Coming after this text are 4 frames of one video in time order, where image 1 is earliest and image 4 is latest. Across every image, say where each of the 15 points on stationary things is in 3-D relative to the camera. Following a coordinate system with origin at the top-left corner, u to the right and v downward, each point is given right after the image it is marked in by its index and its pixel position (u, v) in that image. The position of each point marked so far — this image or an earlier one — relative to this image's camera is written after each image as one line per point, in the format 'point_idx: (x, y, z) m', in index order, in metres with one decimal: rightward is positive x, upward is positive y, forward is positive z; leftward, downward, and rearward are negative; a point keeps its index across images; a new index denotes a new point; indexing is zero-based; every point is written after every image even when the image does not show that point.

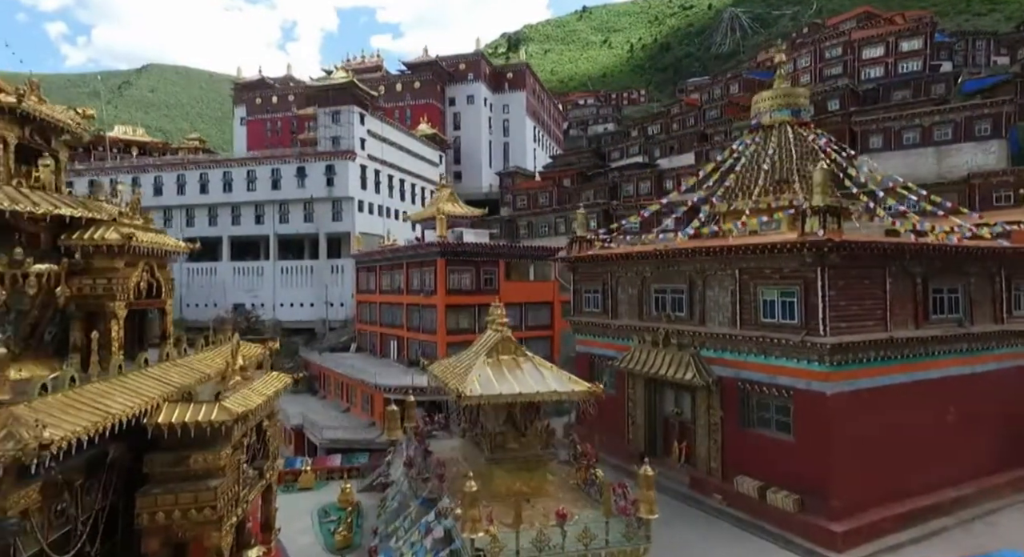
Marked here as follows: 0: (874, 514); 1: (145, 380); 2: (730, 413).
0: (+7.8, -5.1, +13.6) m
1: (-6.4, -1.7, +11.0) m
2: (+5.5, -3.4, +16.1) m
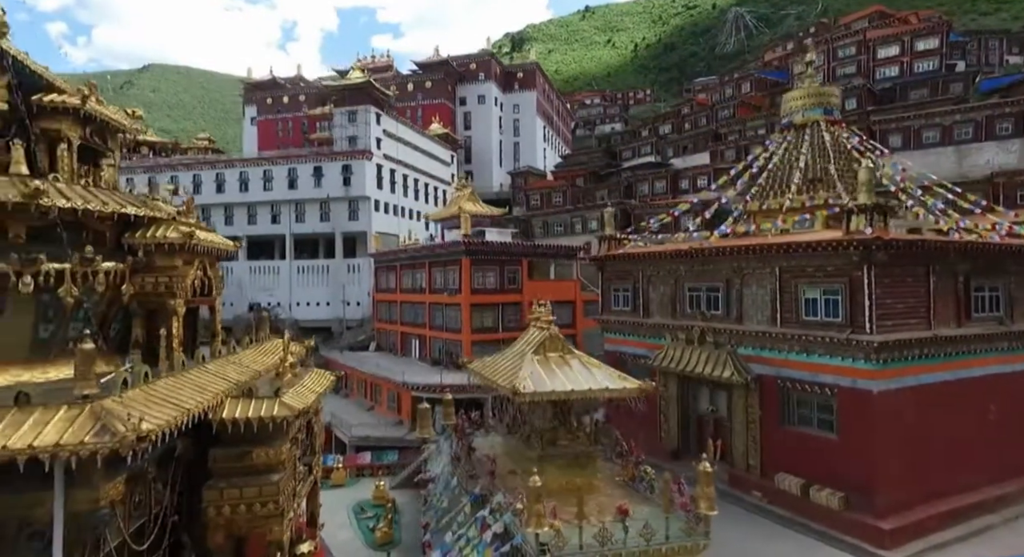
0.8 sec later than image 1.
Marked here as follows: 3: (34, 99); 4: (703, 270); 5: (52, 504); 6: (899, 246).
0: (+8.8, -5.0, +13.6) m
1: (-5.4, -1.7, +11.2) m
2: (+6.5, -3.4, +16.1) m
3: (-8.2, +3.1, +10.9) m
4: (+5.7, +0.3, +18.9) m
5: (-5.4, -2.7, +7.5) m
6: (+8.3, +0.7, +13.5) m
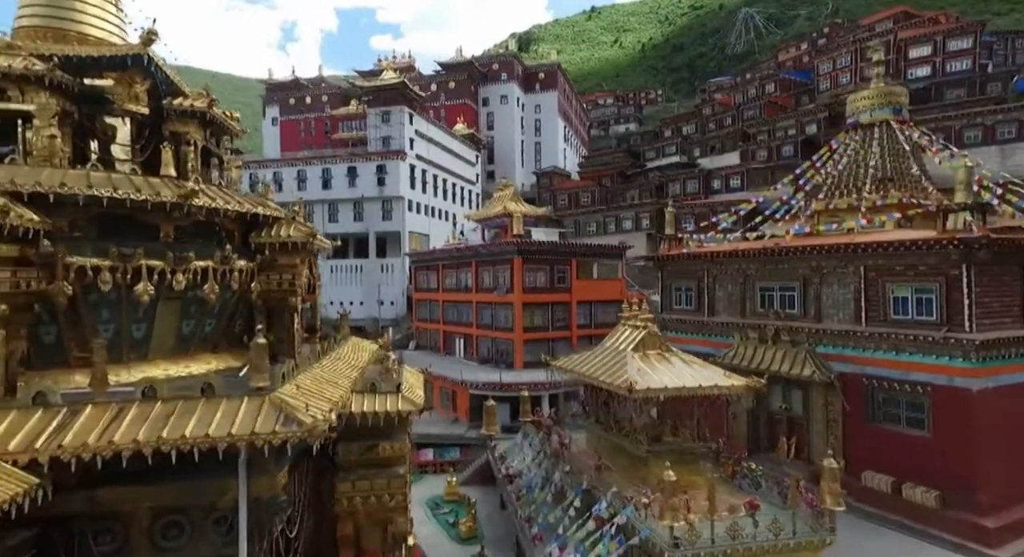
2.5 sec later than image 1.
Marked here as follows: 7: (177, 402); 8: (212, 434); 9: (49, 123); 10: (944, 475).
0: (+10.9, -5.0, +13.7) m
1: (-3.3, -1.7, +11.5) m
2: (+8.7, -3.3, +16.2) m
3: (-6.2, +3.1, +11.3) m
4: (+7.9, +0.3, +19.0) m
5: (-3.4, -2.6, +7.8) m
6: (+10.4, +0.7, +13.6) m
7: (-4.1, -1.5, +7.7) m
8: (-3.4, -1.8, +7.2) m
9: (-7.0, +2.3, +9.6) m
10: (+9.5, -4.3, +14.0) m
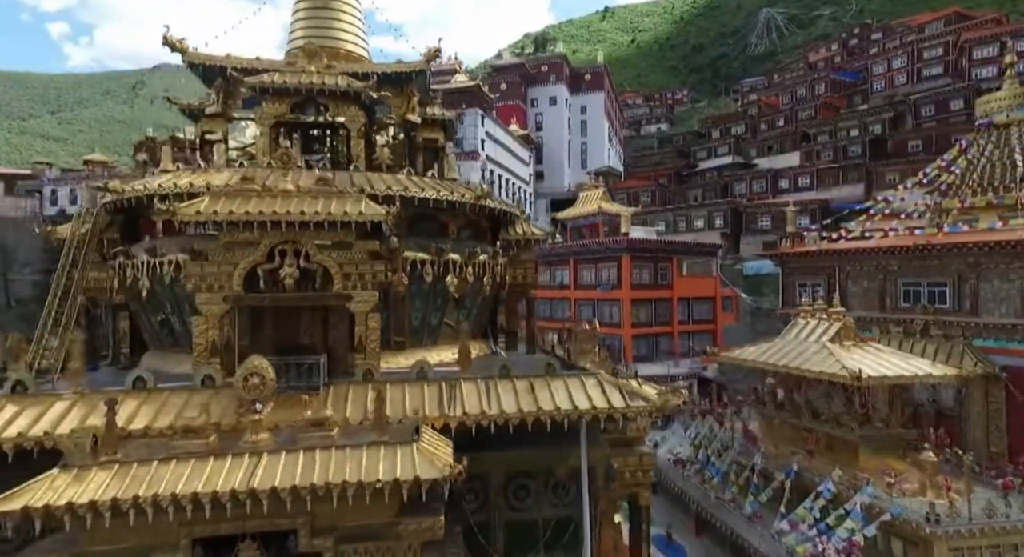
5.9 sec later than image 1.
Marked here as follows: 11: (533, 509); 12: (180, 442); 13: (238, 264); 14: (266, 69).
0: (+15.4, -4.9, +14.1) m
1: (+1.1, -1.5, +12.4) m
2: (+13.3, -3.2, +16.7) m
3: (-1.7, +3.2, +12.3) m
4: (+12.7, +0.4, +19.5) m
5: (+0.9, -2.5, +8.8) m
6: (+14.9, +0.8, +14.0) m
7: (+0.2, -1.4, +8.7) m
8: (+0.9, -1.6, +8.1) m
9: (-2.6, +2.4, +10.7) m
10: (+14.1, -4.2, +14.5) m
11: (+0.3, -3.2, +8.8) m
12: (-3.3, -1.6, +6.3) m
13: (-3.5, +0.2, +8.2) m
14: (-4.2, +3.5, +10.7) m
